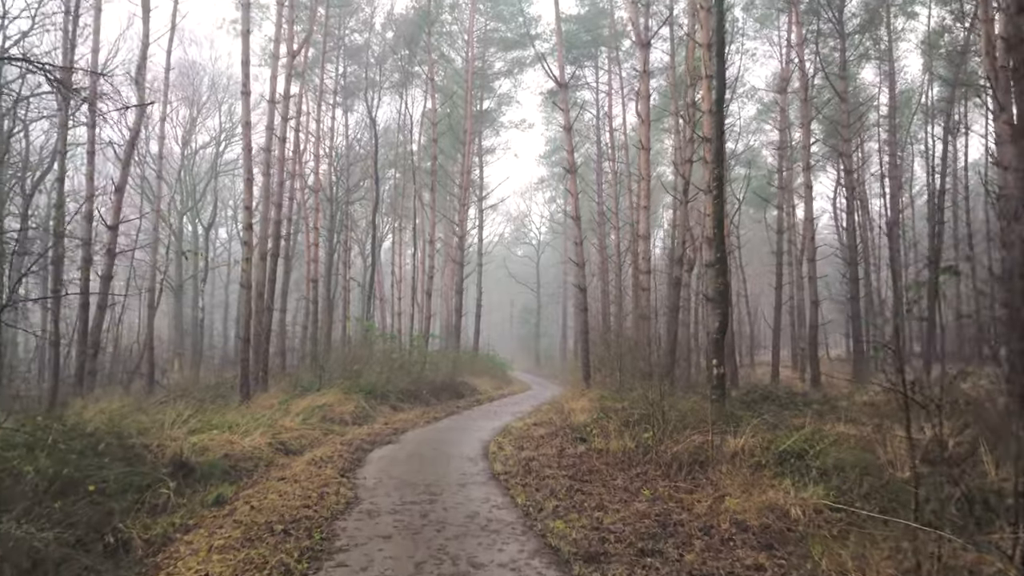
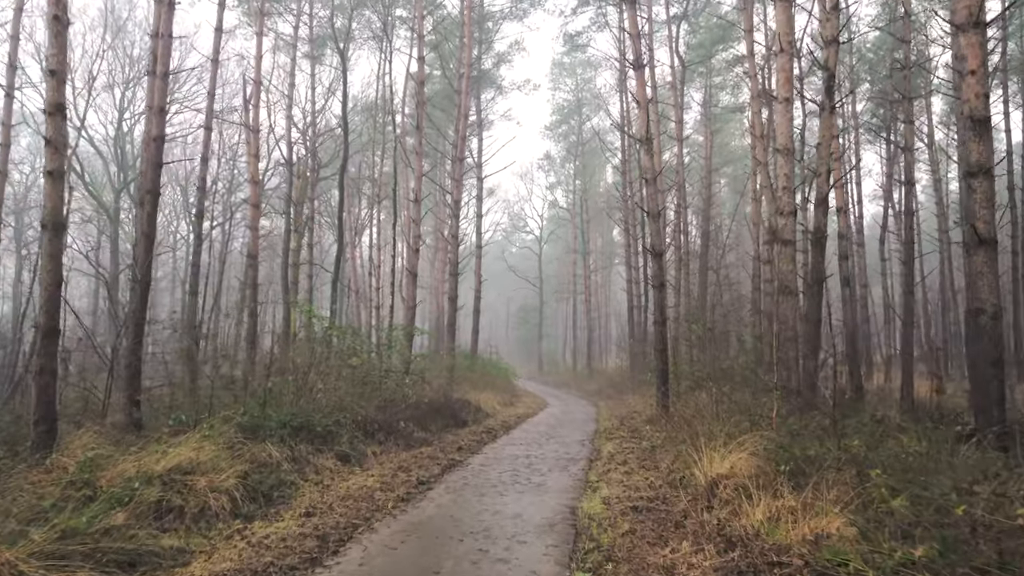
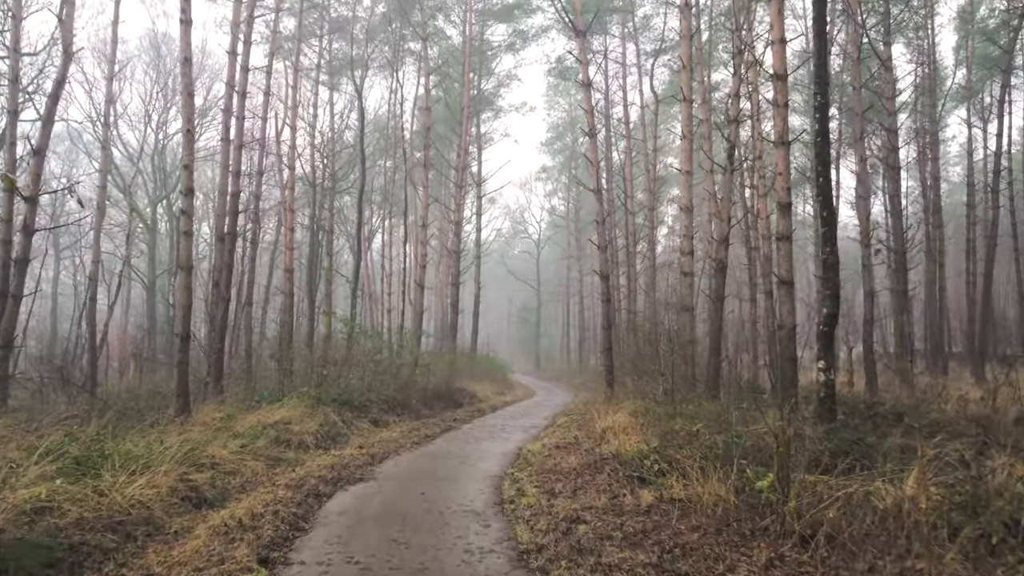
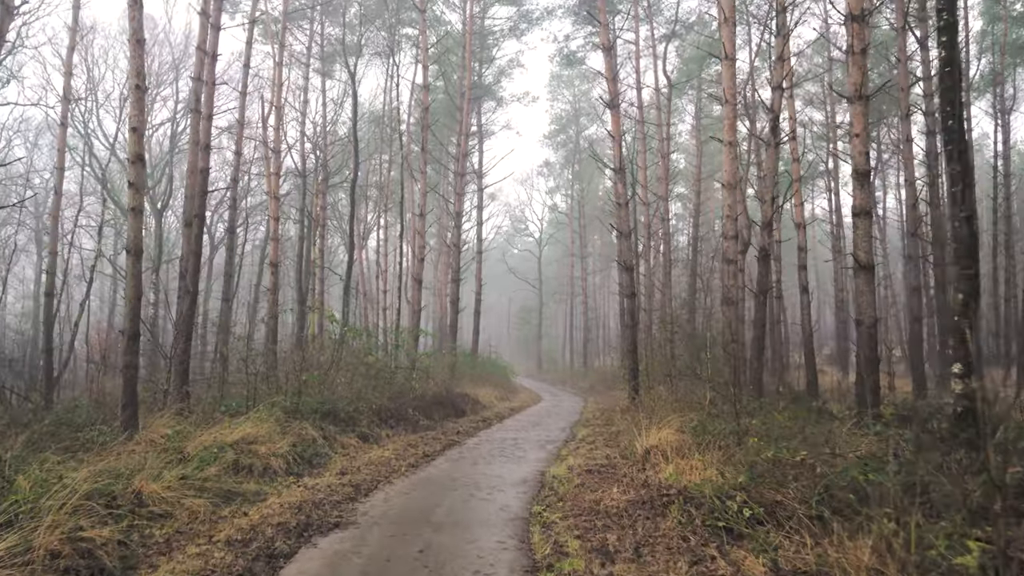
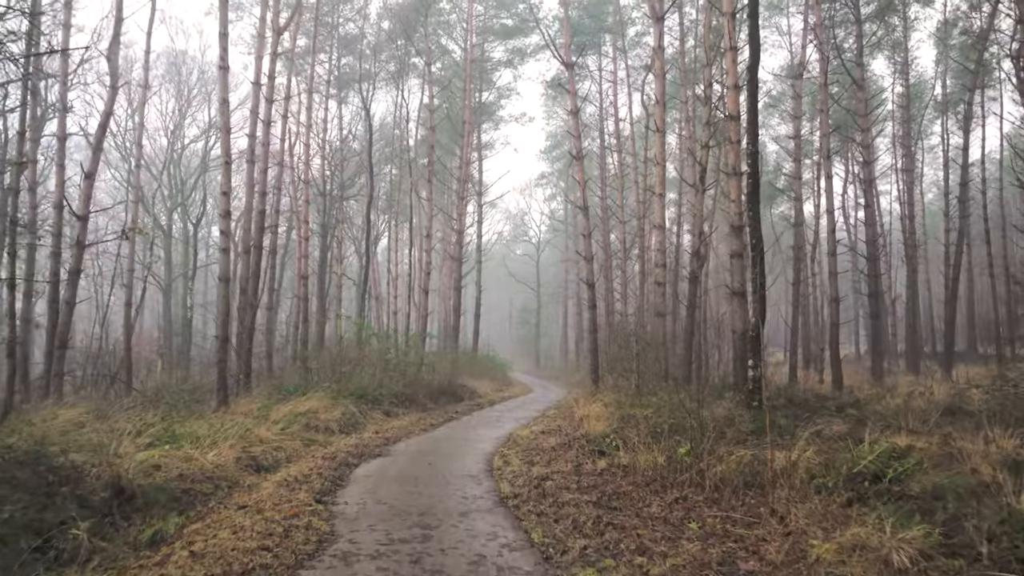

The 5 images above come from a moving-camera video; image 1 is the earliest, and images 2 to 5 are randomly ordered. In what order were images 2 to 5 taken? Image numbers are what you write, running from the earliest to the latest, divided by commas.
5, 3, 4, 2
